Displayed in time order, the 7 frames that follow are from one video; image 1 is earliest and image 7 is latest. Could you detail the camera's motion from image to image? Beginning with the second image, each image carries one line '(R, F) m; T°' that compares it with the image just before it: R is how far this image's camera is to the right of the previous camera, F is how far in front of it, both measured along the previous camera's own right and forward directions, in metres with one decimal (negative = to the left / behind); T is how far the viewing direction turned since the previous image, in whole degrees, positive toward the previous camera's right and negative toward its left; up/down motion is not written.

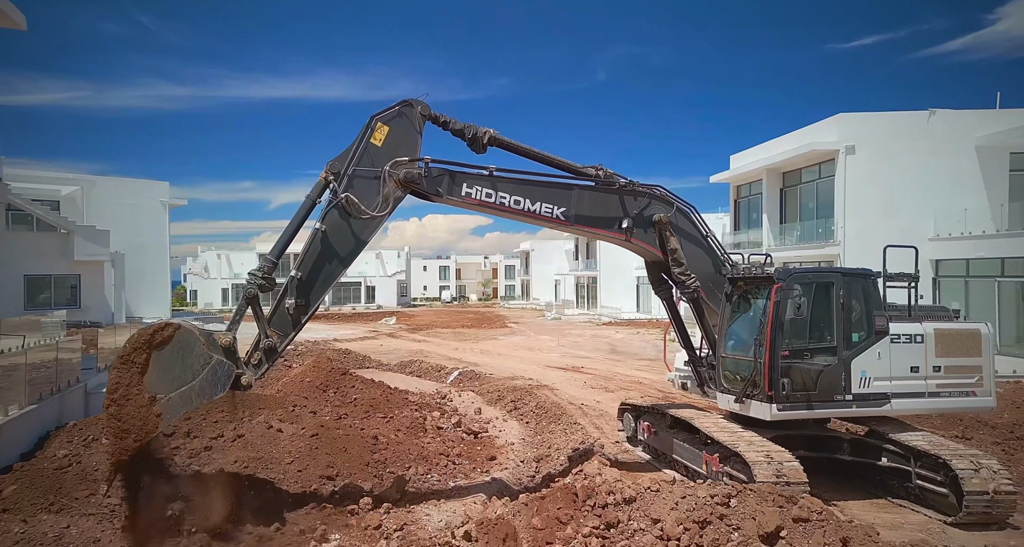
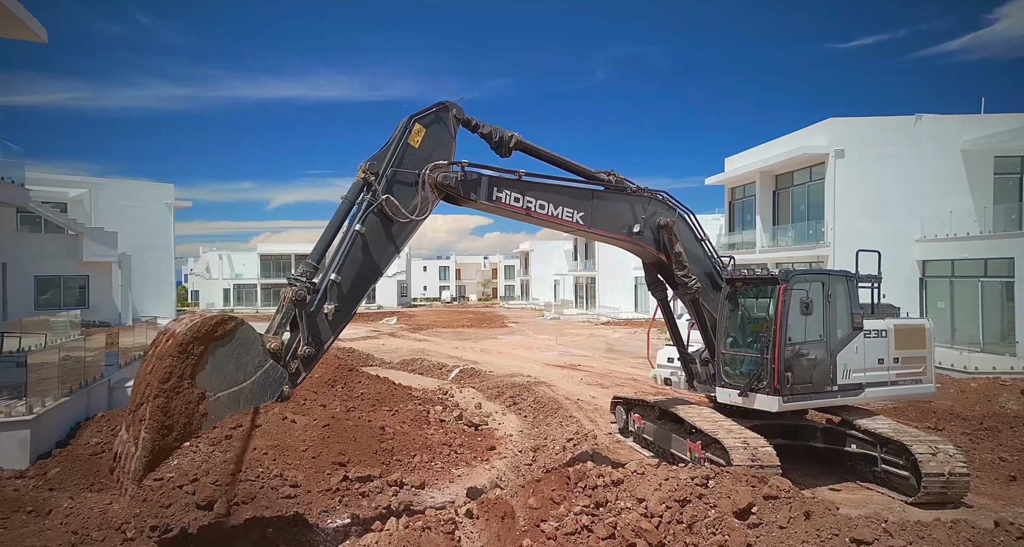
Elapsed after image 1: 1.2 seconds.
(0.0, -0.5) m; 0°
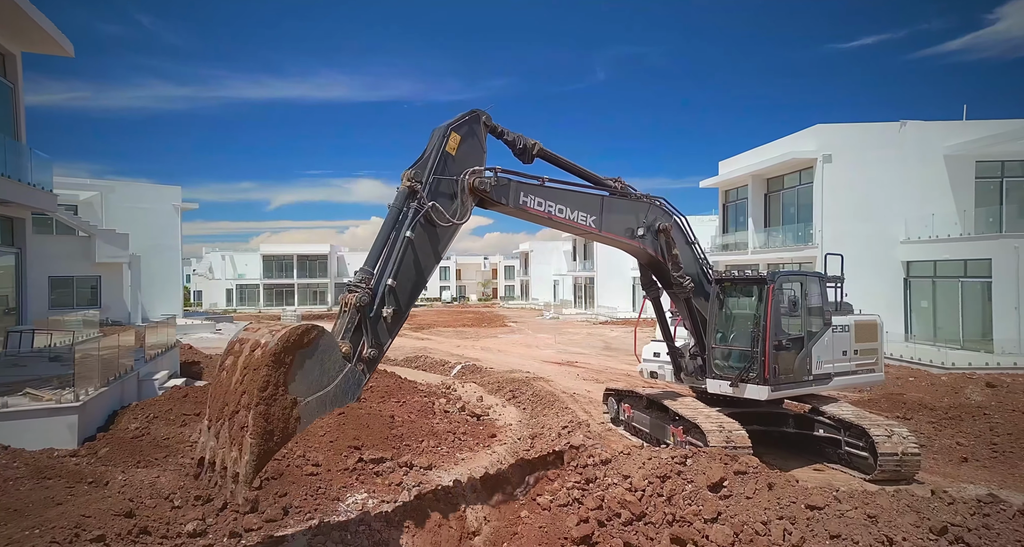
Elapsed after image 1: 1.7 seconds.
(0.0, -0.7) m; 0°
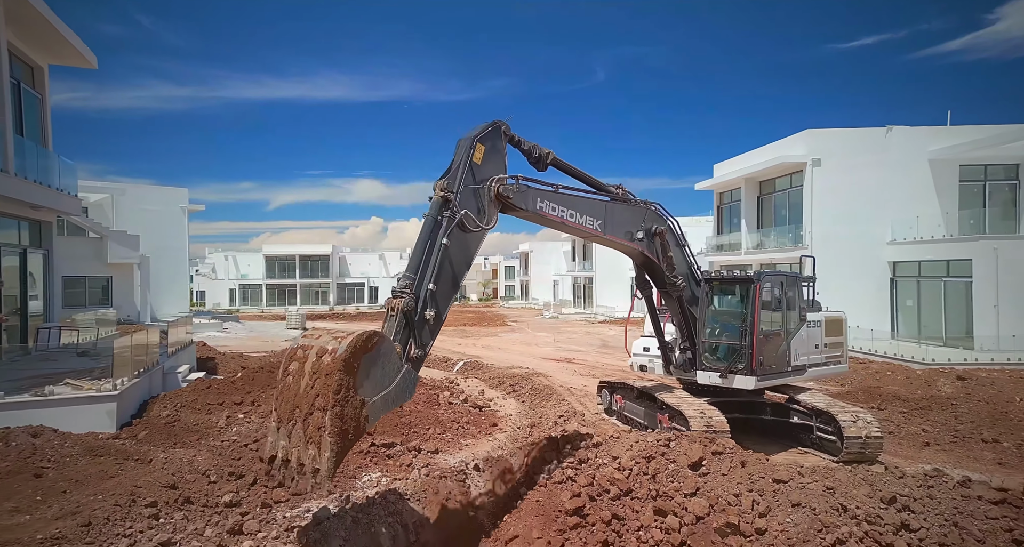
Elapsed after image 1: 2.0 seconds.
(0.0, -0.7) m; 0°
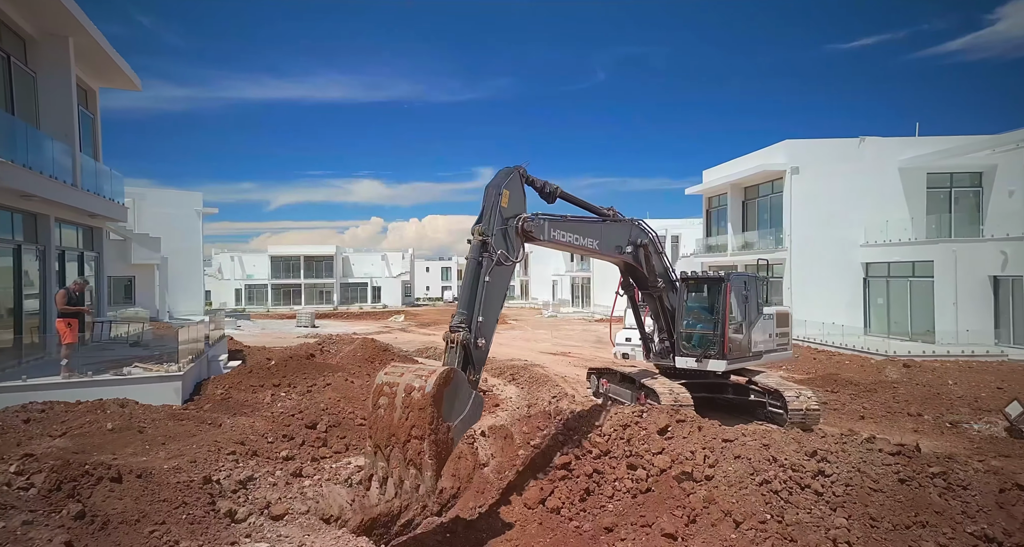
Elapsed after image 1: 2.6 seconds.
(0.0, -1.6) m; 0°
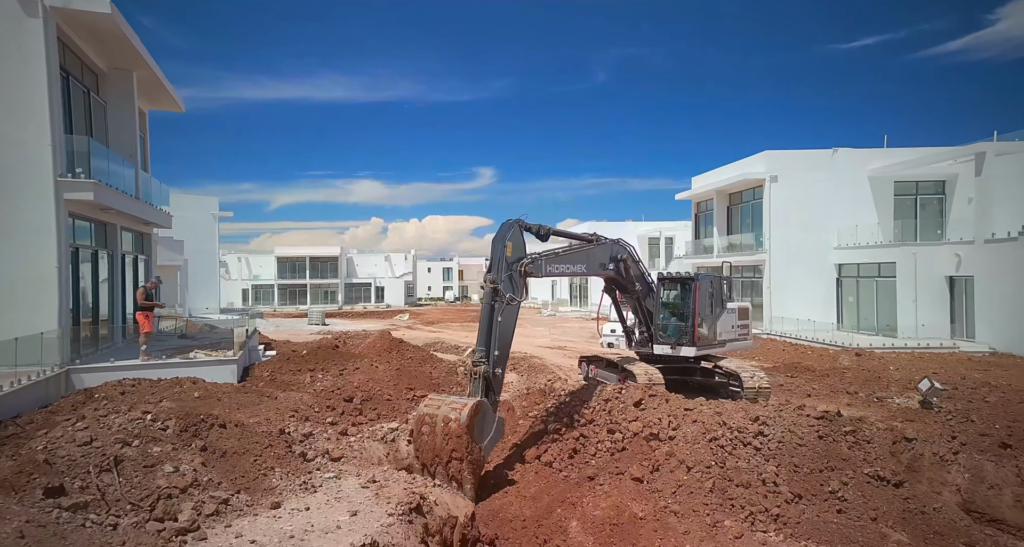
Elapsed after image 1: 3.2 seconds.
(0.0, -1.9) m; 0°
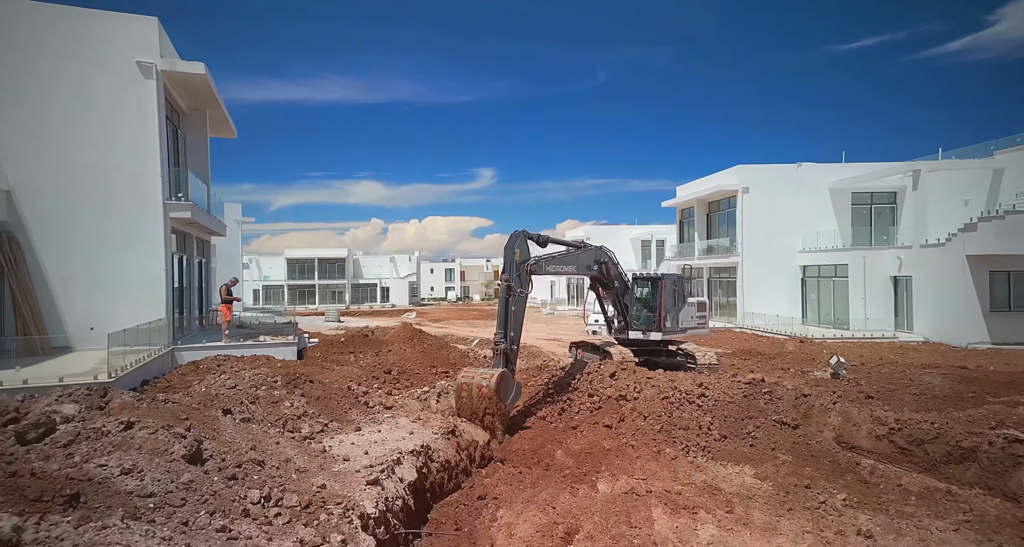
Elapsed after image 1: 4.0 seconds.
(-0.1, -3.0) m; 0°
